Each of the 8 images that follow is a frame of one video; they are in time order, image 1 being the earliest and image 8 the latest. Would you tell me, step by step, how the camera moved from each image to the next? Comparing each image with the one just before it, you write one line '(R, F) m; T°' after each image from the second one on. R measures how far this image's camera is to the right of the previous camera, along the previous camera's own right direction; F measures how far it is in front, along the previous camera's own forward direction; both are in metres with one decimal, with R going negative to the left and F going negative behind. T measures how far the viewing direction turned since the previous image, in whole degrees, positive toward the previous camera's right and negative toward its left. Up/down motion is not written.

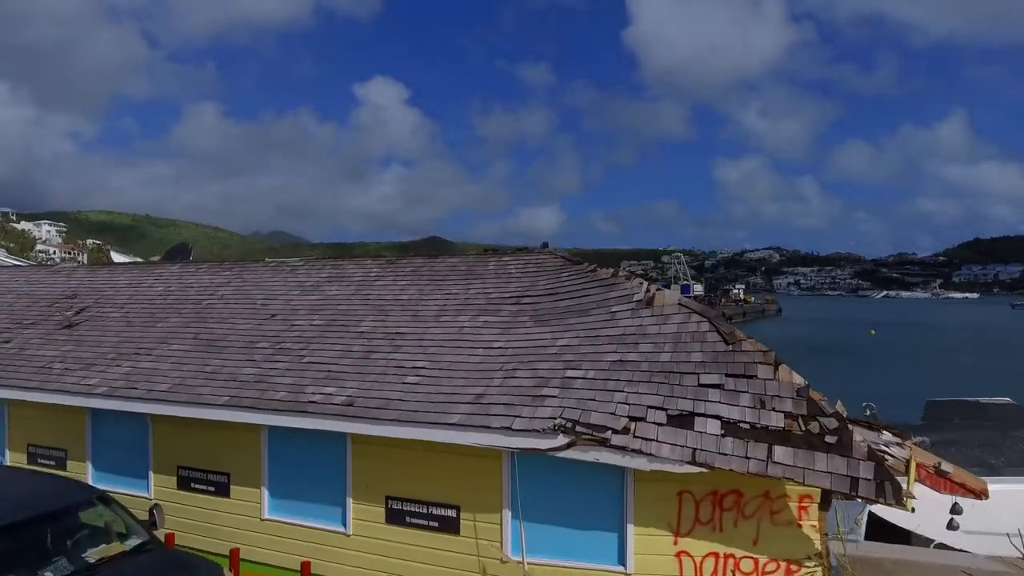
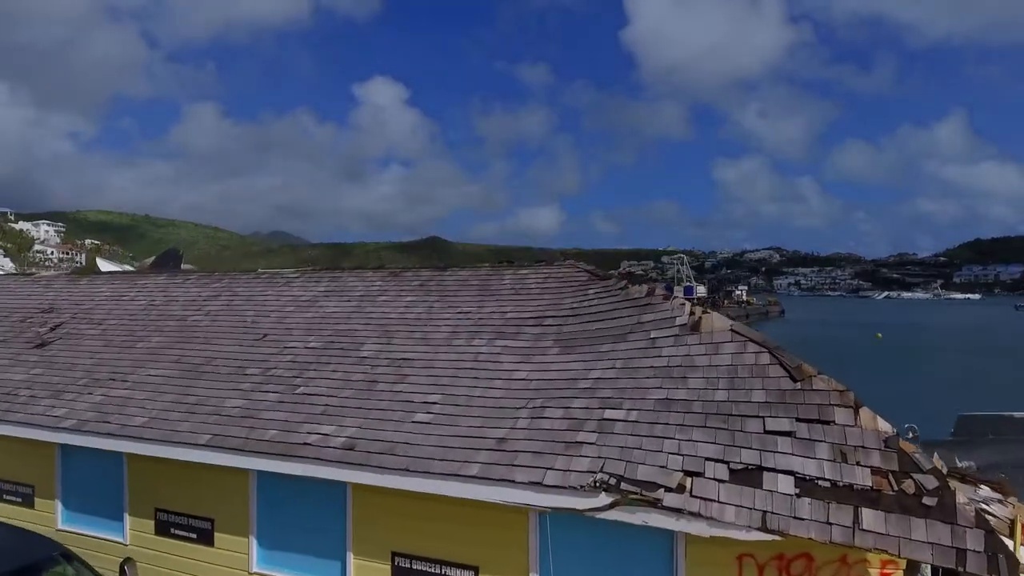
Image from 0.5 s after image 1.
(-0.1, +0.4) m; 0°
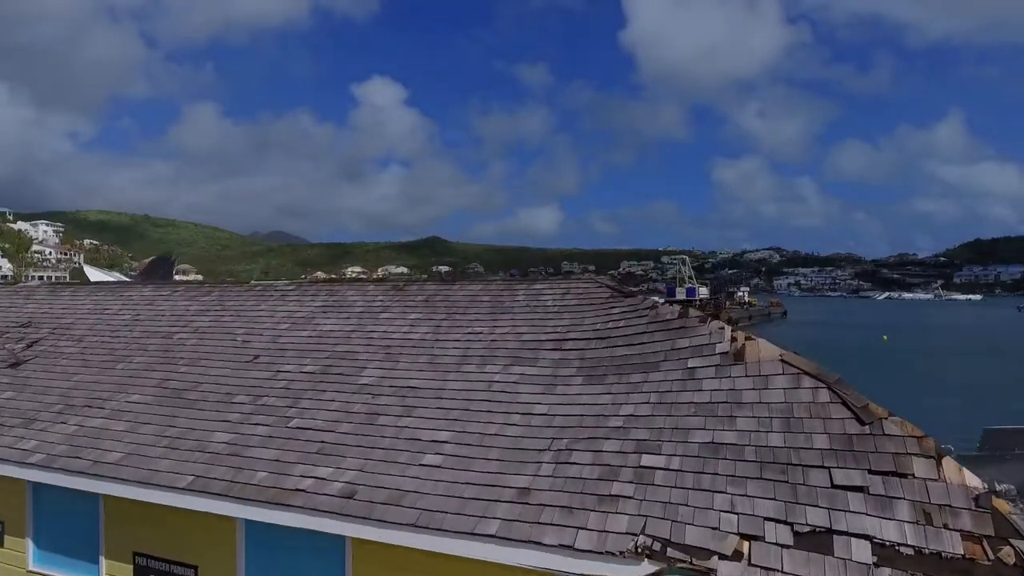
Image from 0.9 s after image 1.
(-0.1, +0.3) m; 0°
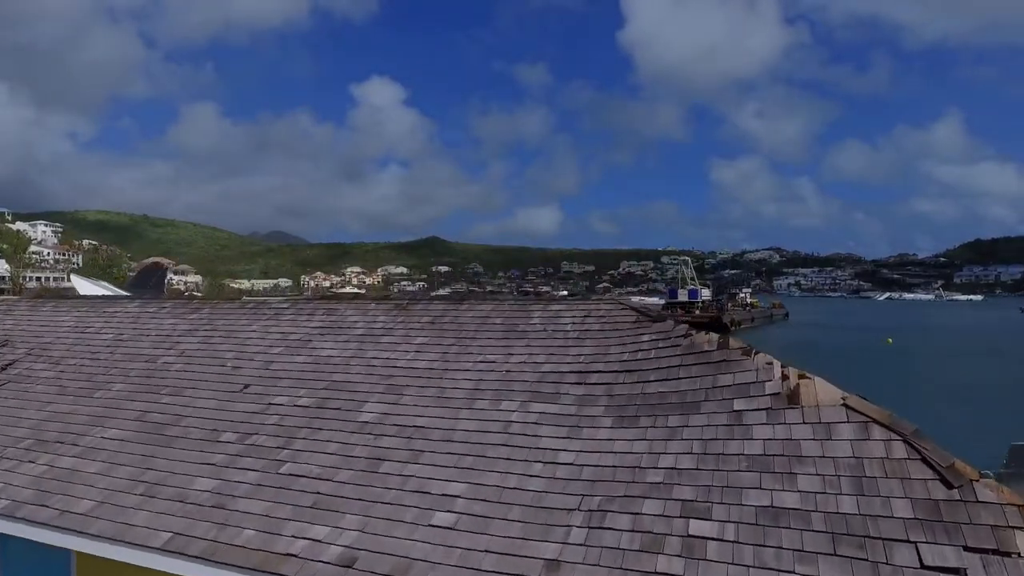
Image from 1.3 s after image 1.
(-0.1, +0.3) m; 0°
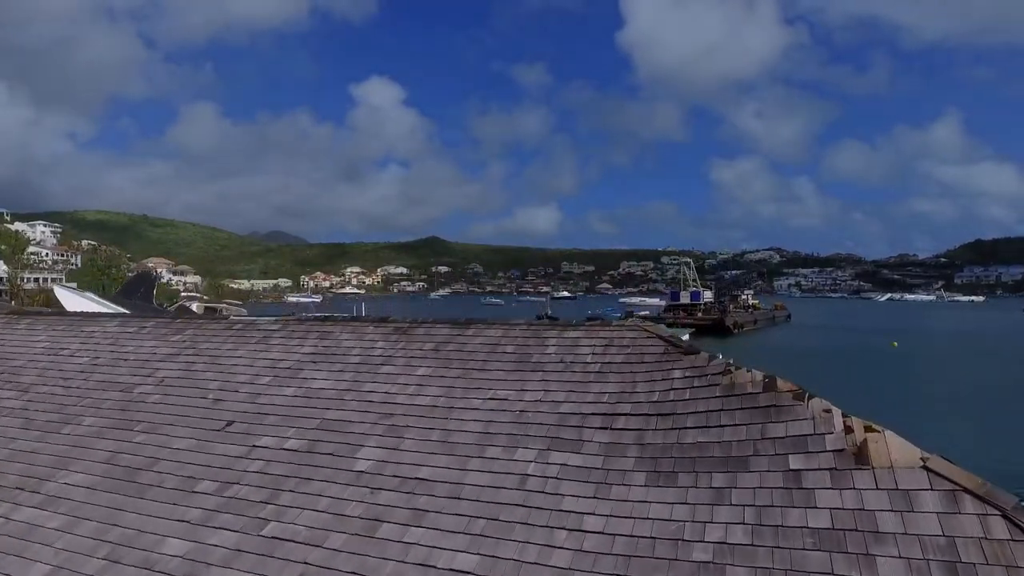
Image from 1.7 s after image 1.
(0.0, +0.3) m; 0°
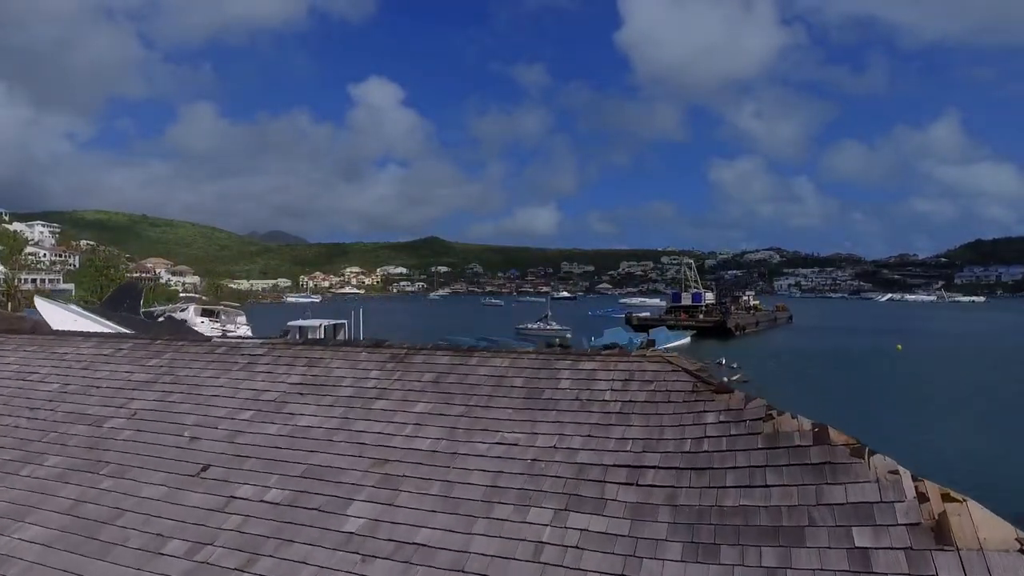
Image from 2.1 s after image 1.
(0.0, +0.2) m; 0°
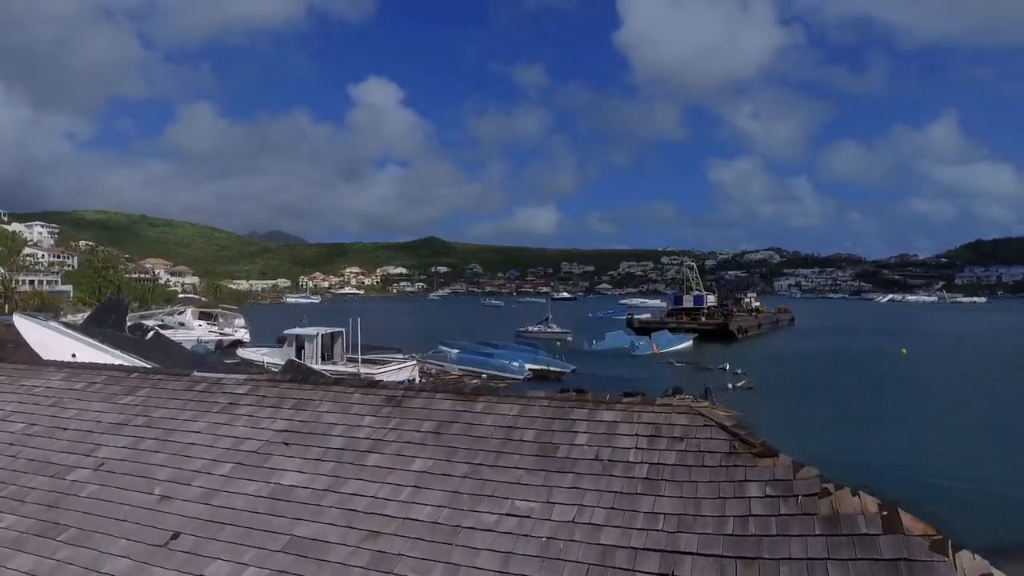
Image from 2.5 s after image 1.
(0.0, +0.3) m; 0°
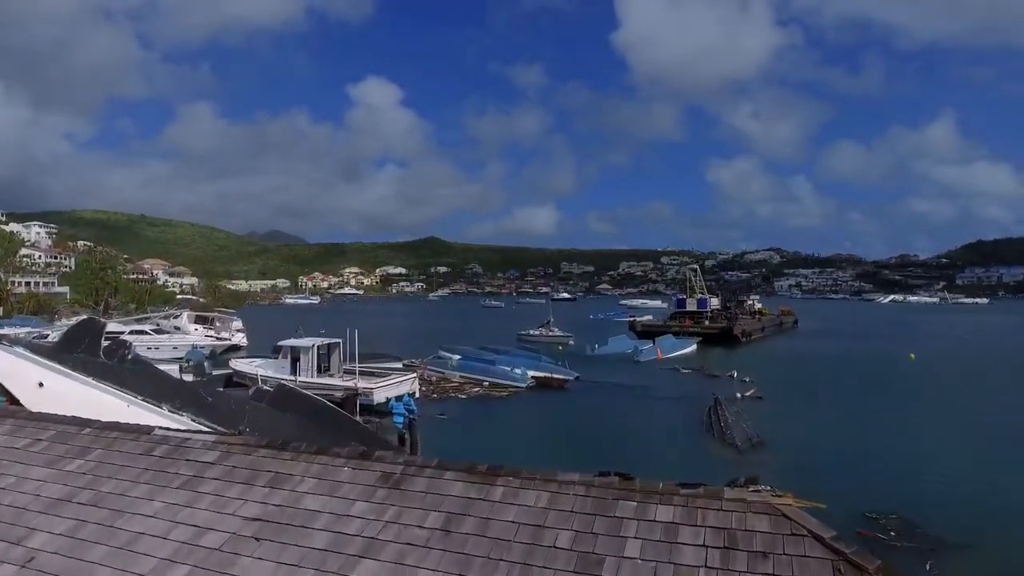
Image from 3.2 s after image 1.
(-0.1, +0.4) m; 0°
